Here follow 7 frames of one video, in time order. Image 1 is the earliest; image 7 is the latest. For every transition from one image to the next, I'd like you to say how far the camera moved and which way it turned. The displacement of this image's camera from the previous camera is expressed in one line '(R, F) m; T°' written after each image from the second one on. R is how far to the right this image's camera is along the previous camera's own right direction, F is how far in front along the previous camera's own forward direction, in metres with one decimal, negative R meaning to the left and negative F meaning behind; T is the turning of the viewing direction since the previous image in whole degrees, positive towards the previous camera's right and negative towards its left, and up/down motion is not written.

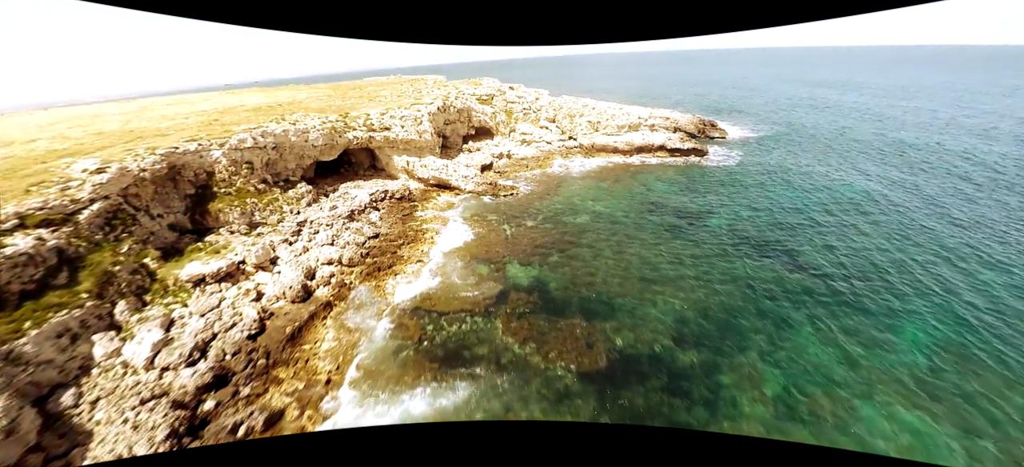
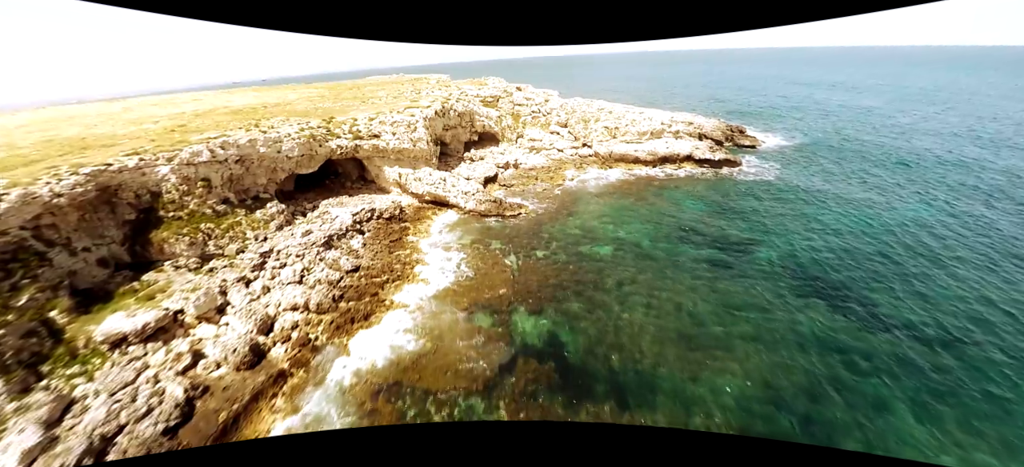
(-0.2, +3.1) m; -1°
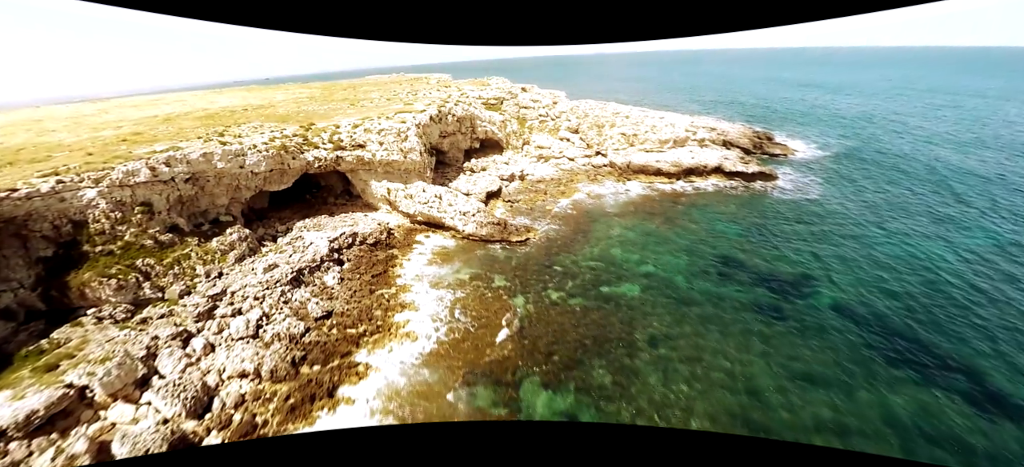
(-0.2, +2.8) m; 0°
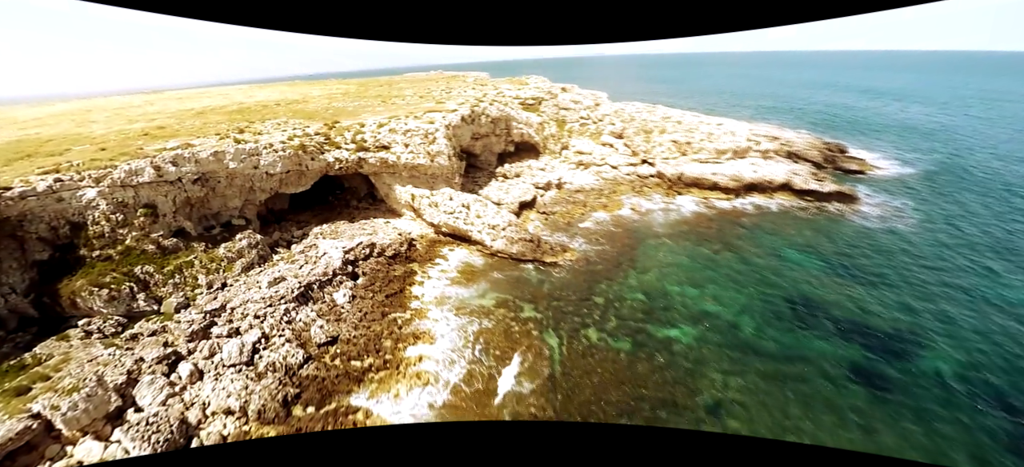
(-0.3, +2.1) m; -5°
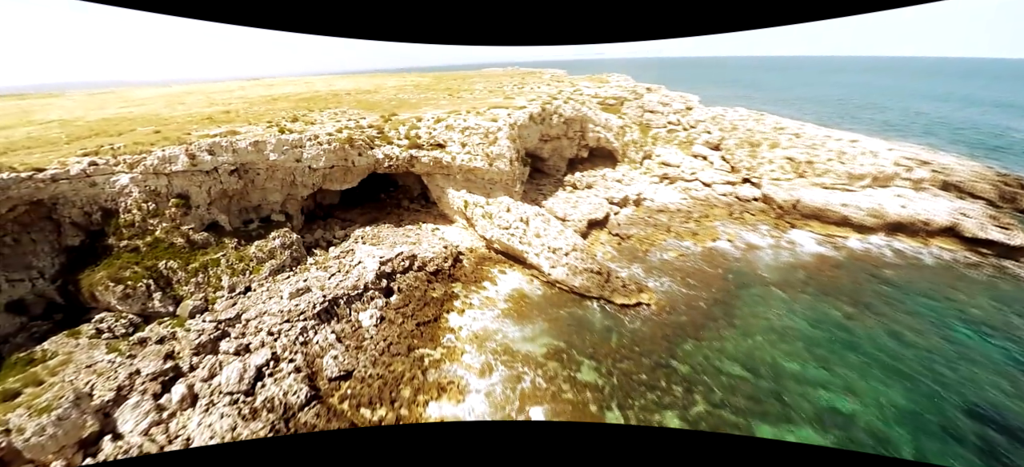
(-0.5, +2.8) m; -10°
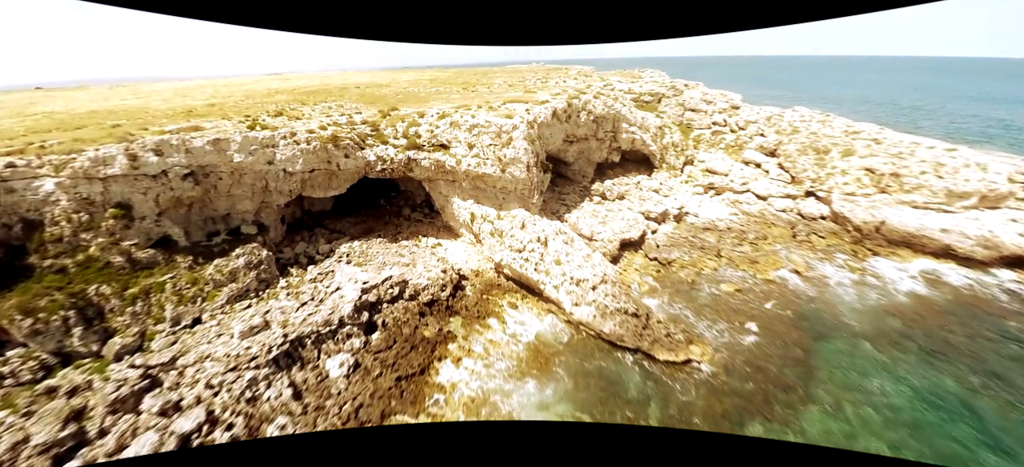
(+0.2, +2.4) m; -4°
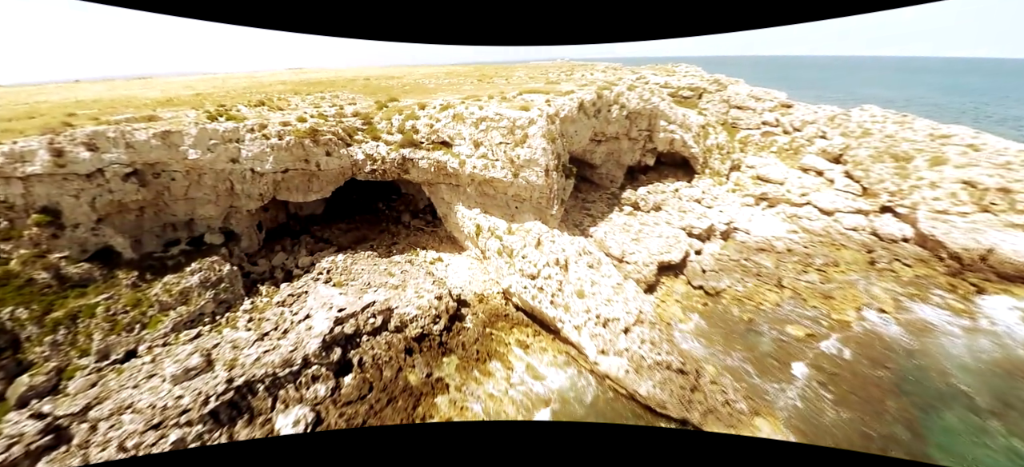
(+0.2, +2.0) m; -3°
